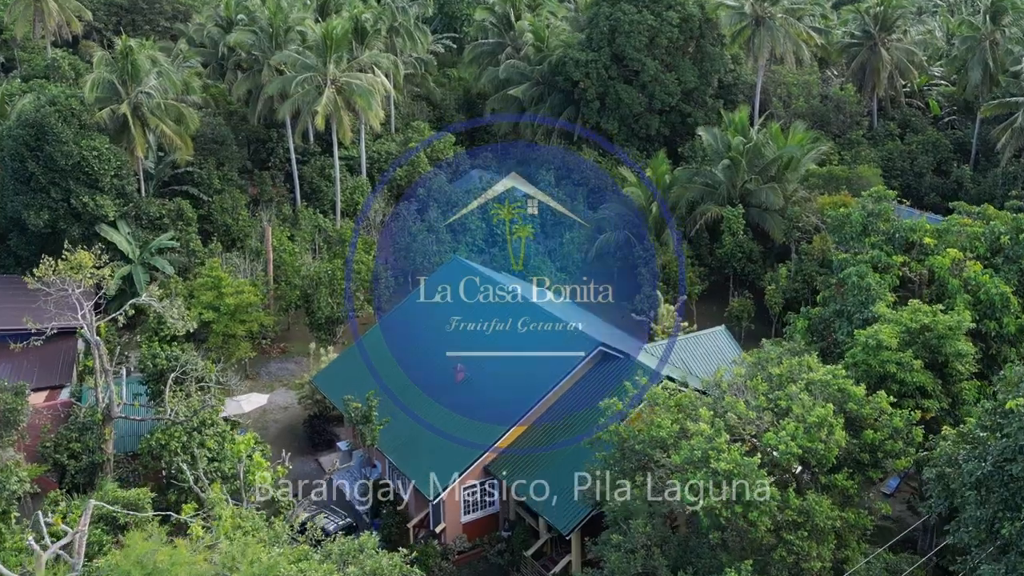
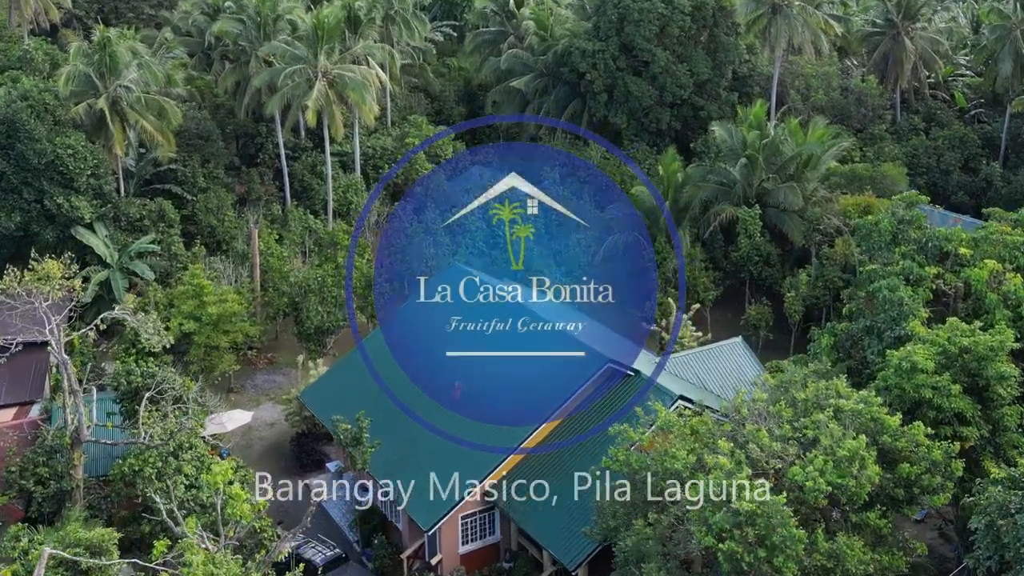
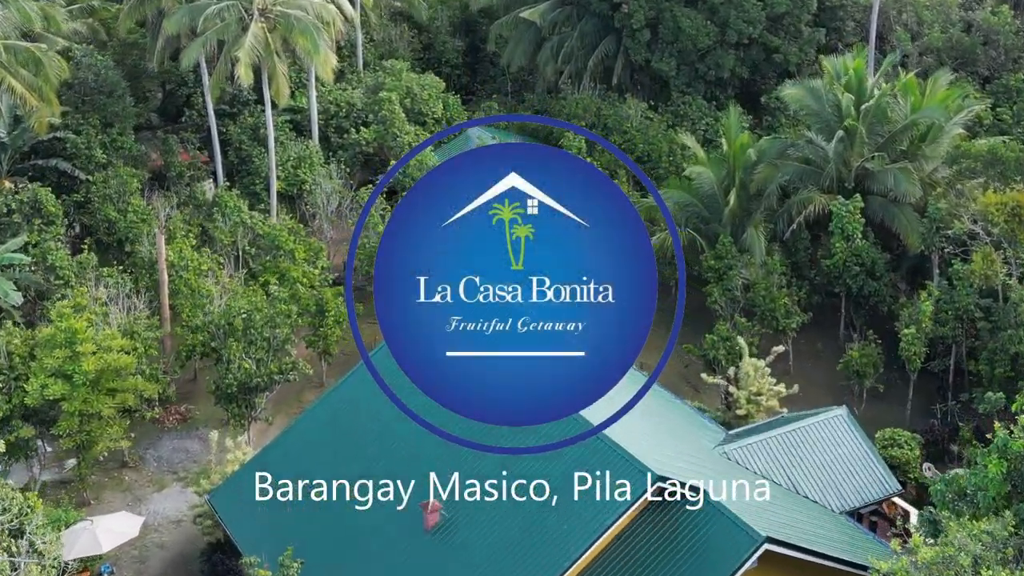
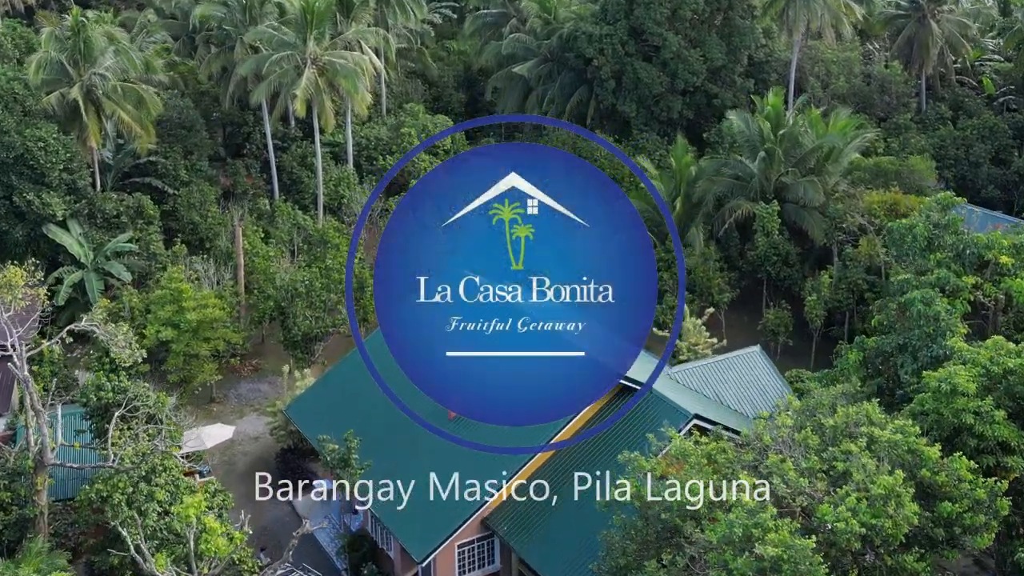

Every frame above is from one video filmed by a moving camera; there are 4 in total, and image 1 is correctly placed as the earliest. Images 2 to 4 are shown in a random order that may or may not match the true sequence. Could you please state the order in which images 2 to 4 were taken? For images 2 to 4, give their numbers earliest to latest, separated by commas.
2, 4, 3
